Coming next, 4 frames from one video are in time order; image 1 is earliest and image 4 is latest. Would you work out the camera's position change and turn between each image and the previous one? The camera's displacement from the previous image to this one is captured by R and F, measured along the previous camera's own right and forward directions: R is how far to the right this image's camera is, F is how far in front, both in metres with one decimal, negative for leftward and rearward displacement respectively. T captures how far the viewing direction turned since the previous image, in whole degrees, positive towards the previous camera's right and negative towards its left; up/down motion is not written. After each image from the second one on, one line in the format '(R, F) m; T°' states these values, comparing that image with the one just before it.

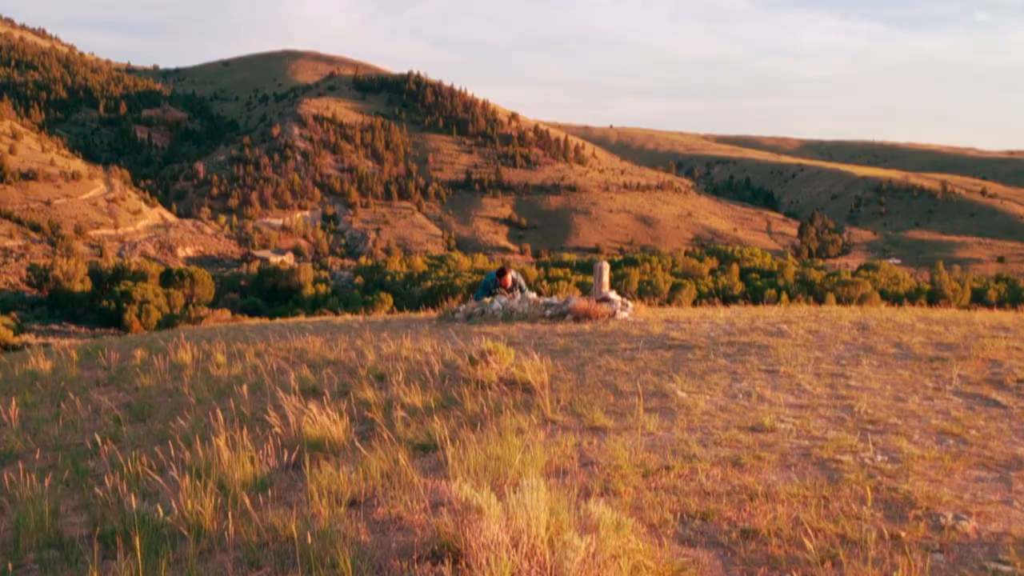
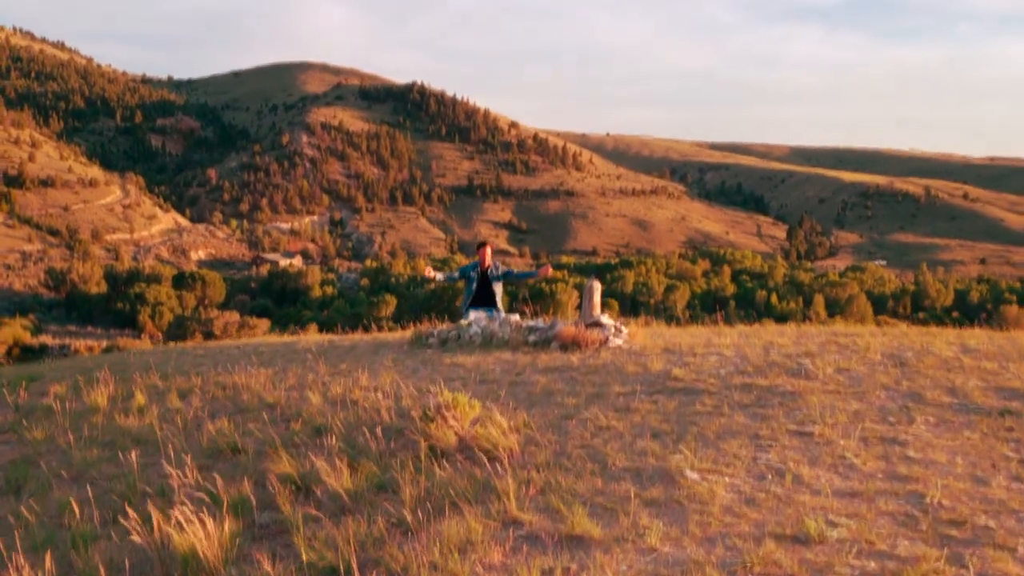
(+0.1, +1.1) m; 0°
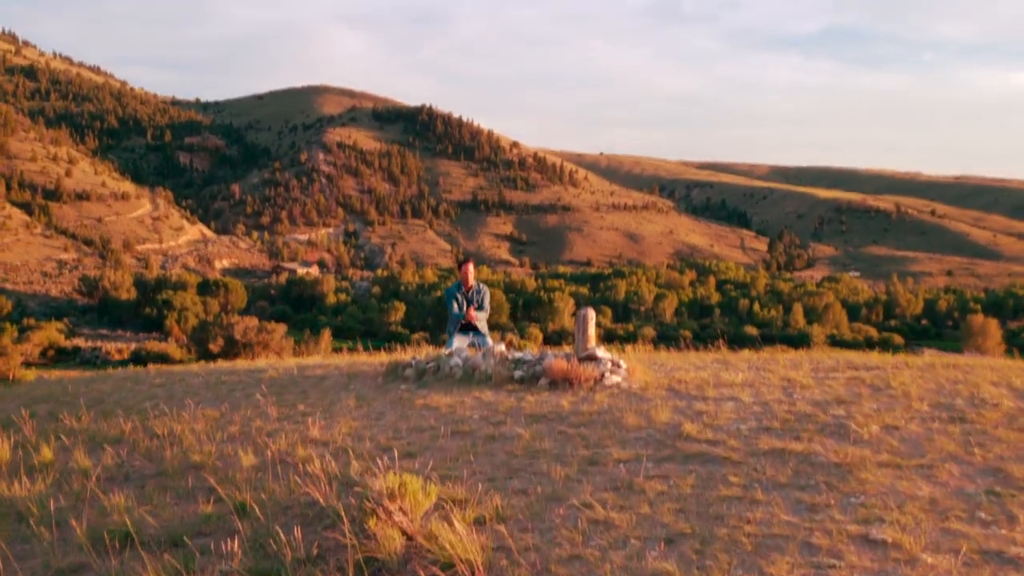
(+0.1, +1.0) m; 0°
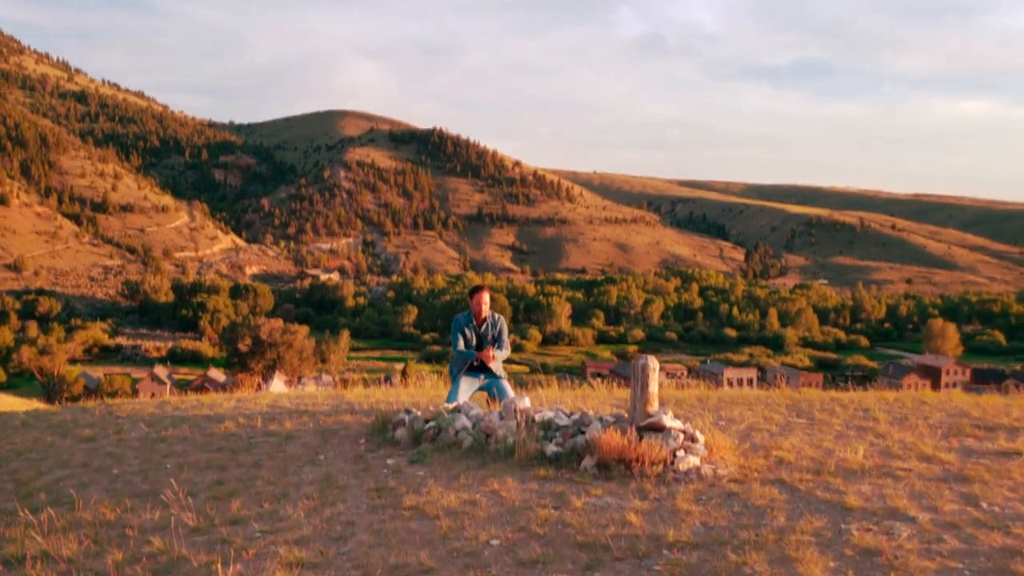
(-0.1, +2.2) m; 0°
